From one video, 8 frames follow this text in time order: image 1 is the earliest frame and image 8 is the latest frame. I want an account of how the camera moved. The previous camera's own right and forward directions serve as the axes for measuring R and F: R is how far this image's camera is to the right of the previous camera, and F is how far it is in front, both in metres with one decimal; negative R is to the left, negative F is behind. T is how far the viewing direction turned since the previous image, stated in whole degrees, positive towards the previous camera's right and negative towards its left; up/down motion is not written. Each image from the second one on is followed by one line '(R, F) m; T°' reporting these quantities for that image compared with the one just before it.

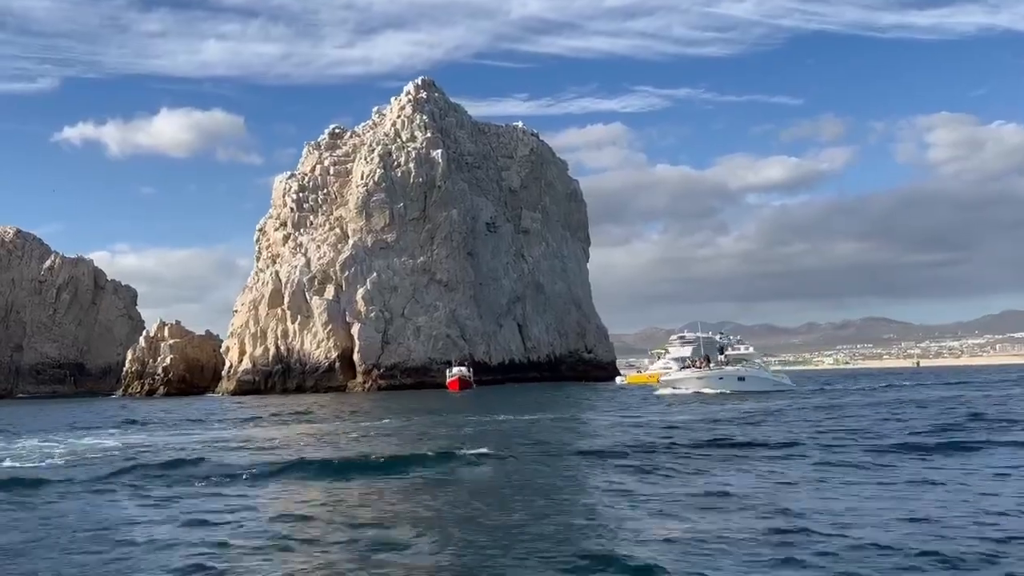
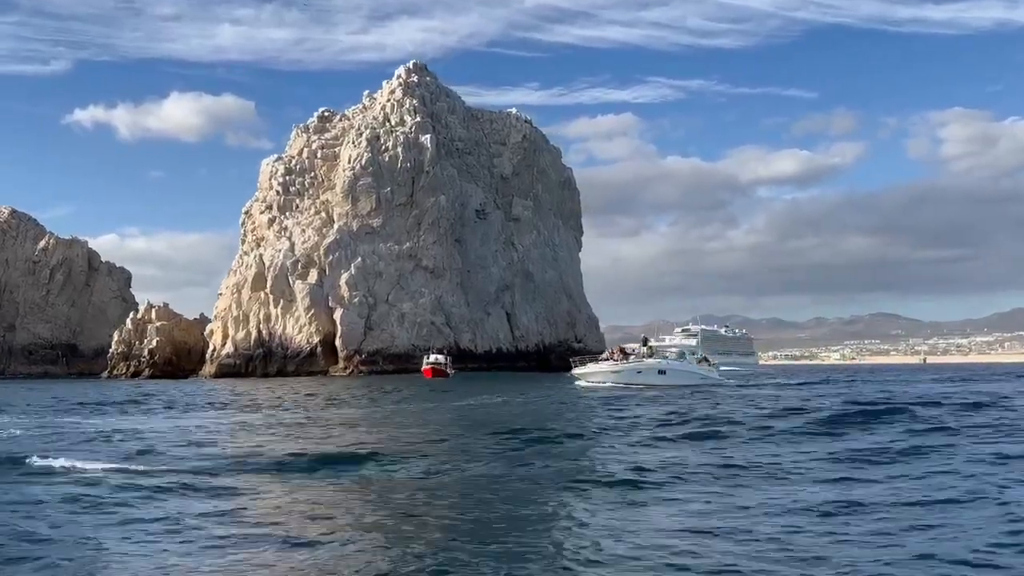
(+2.3, +1.0) m; -1°
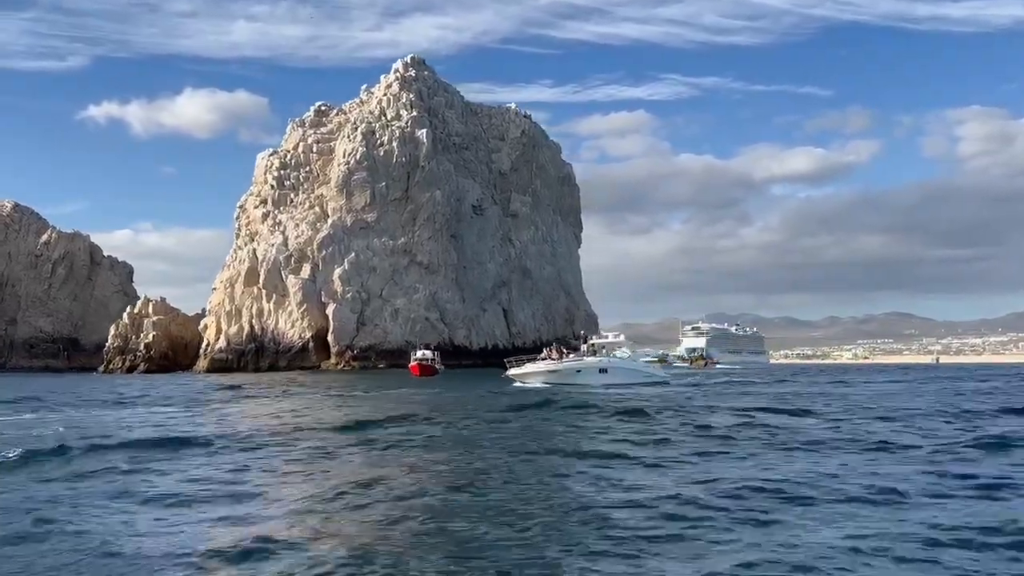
(+1.8, +0.8) m; -1°
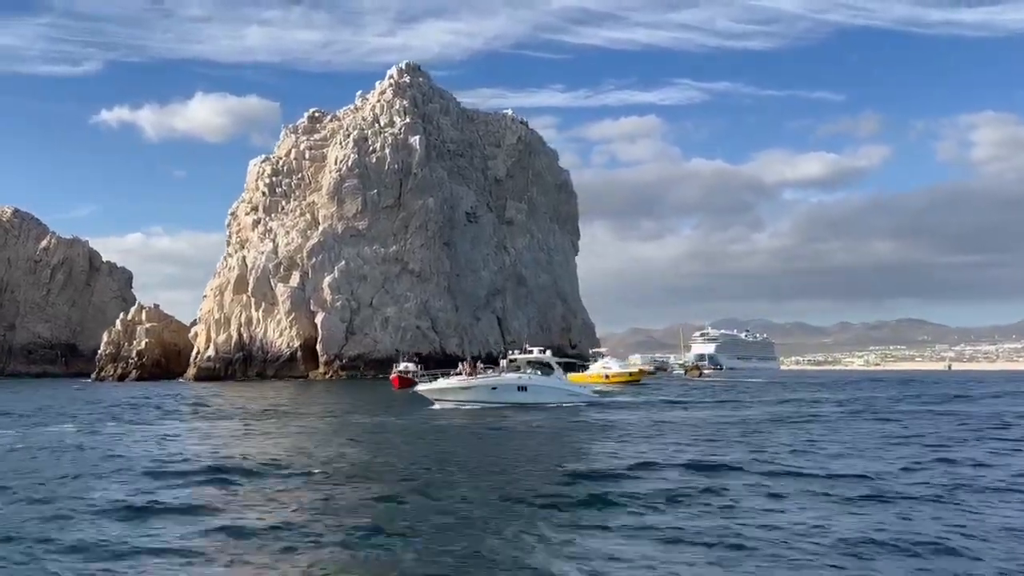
(+1.9, +1.1) m; -1°
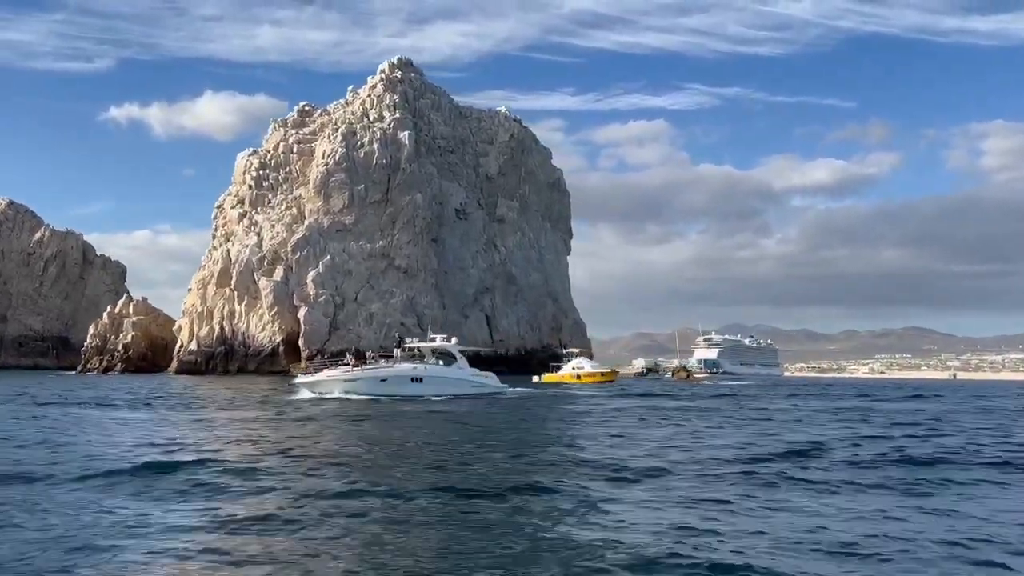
(+2.0, +1.0) m; 0°
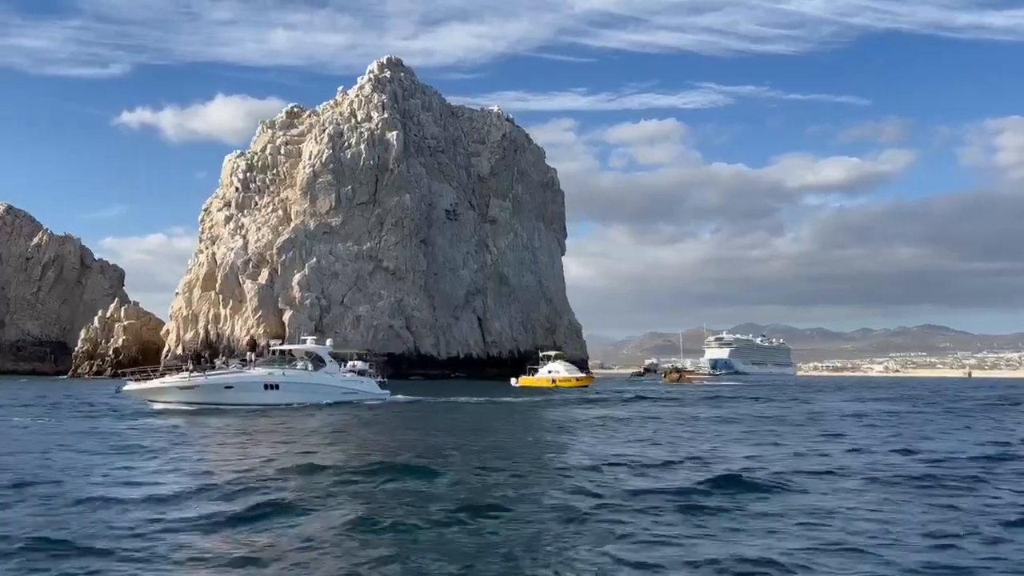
(+2.4, +1.2) m; -1°
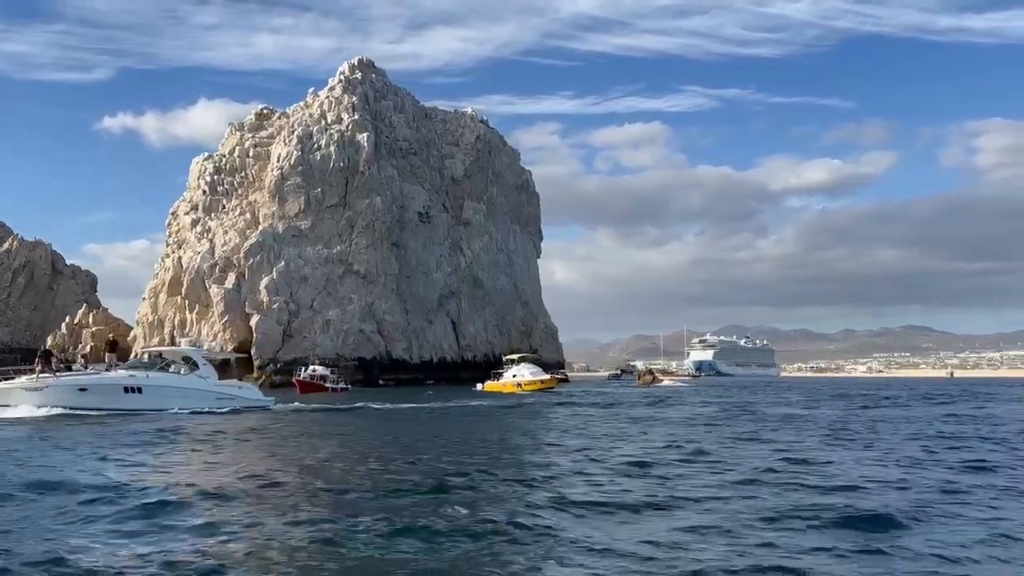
(+1.4, +1.0) m; +1°
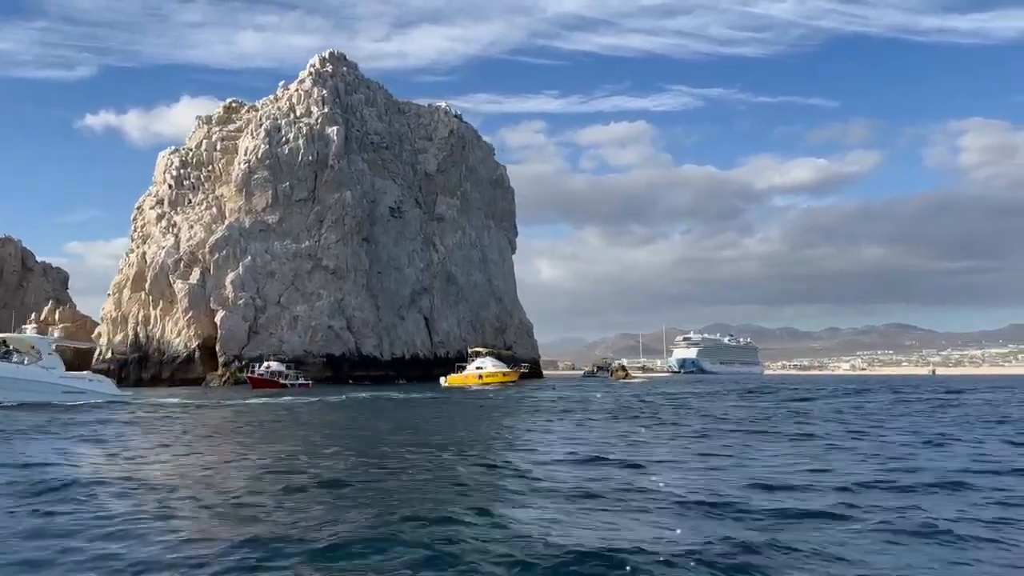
(+1.5, +1.1) m; +1°
